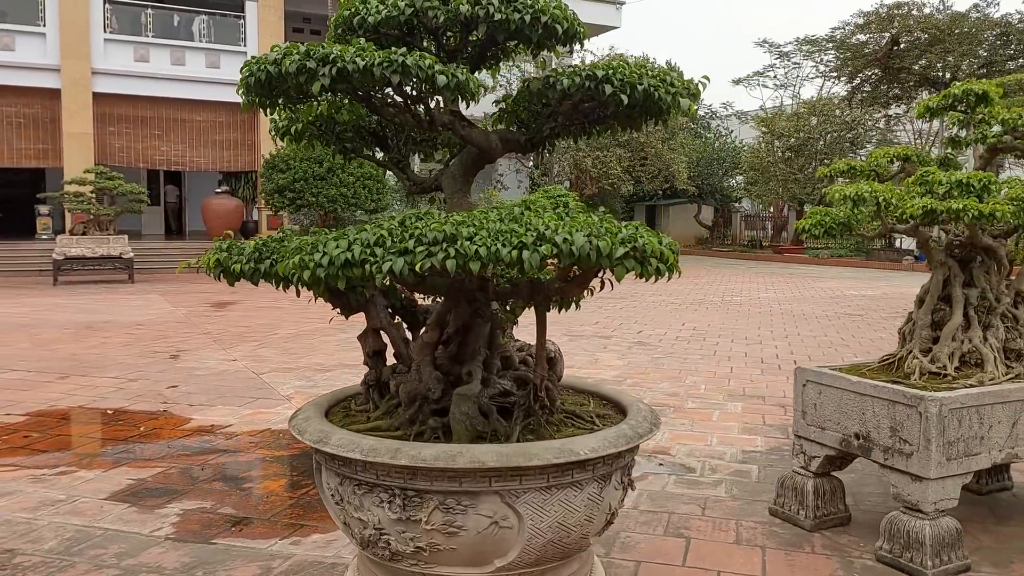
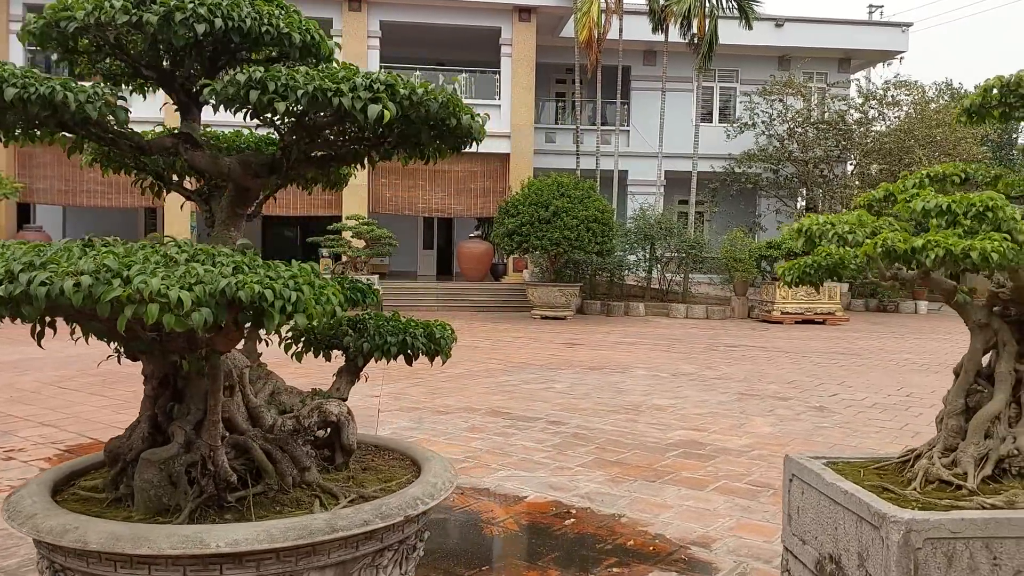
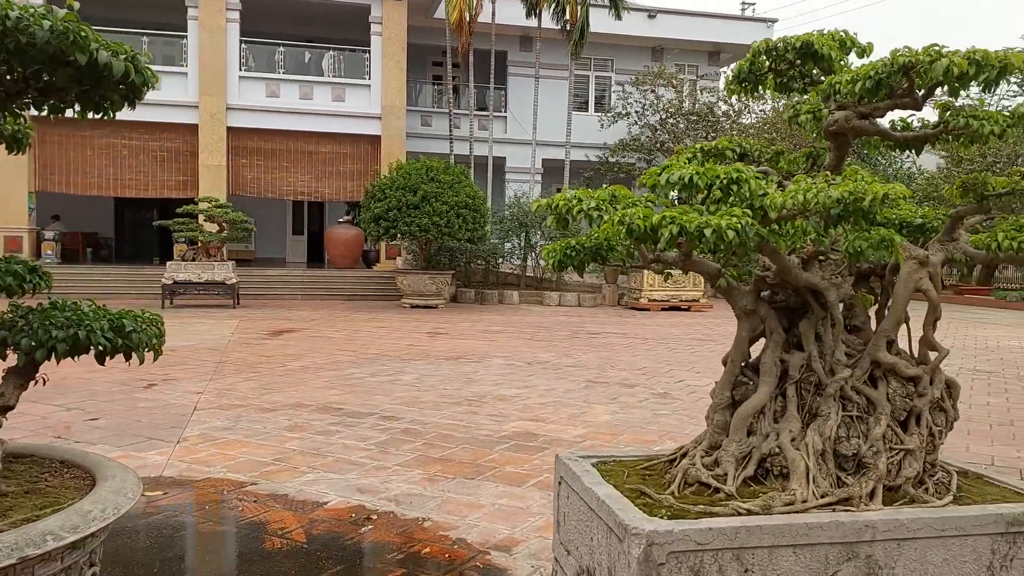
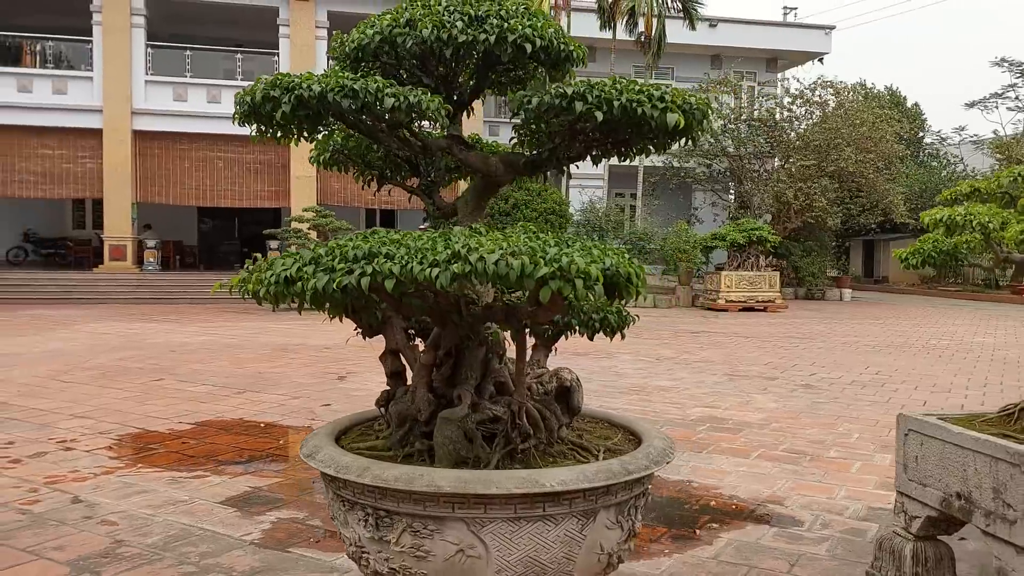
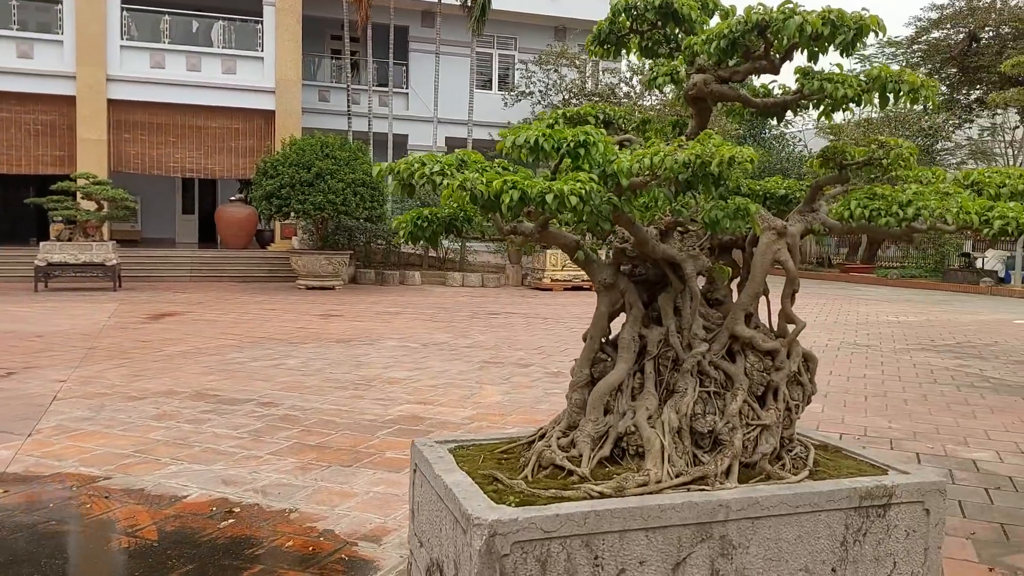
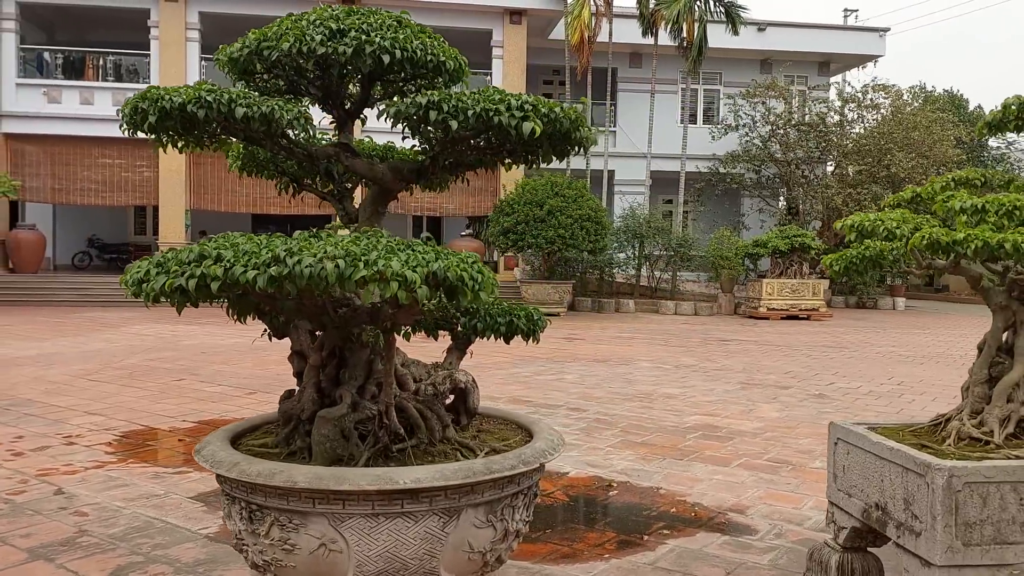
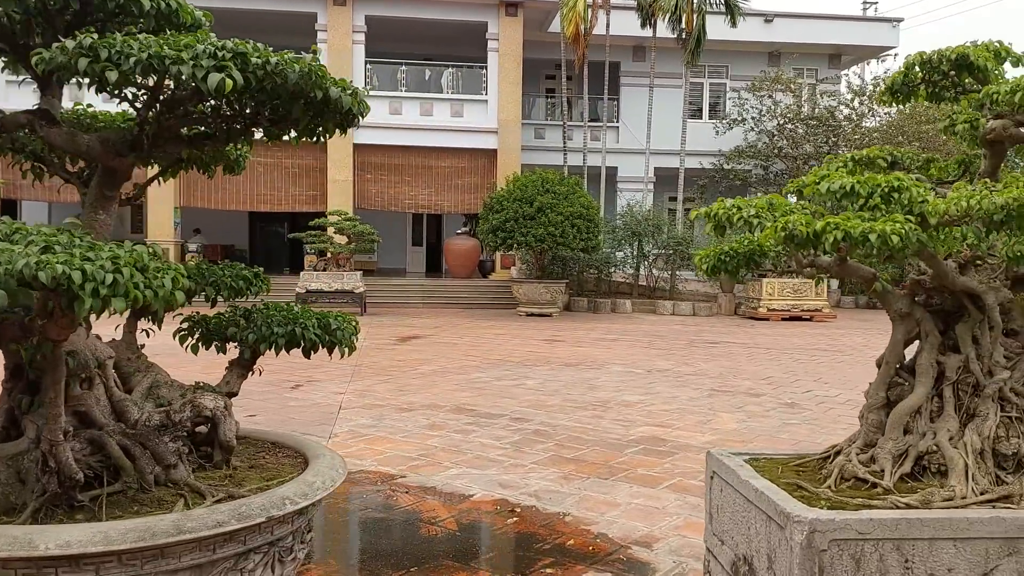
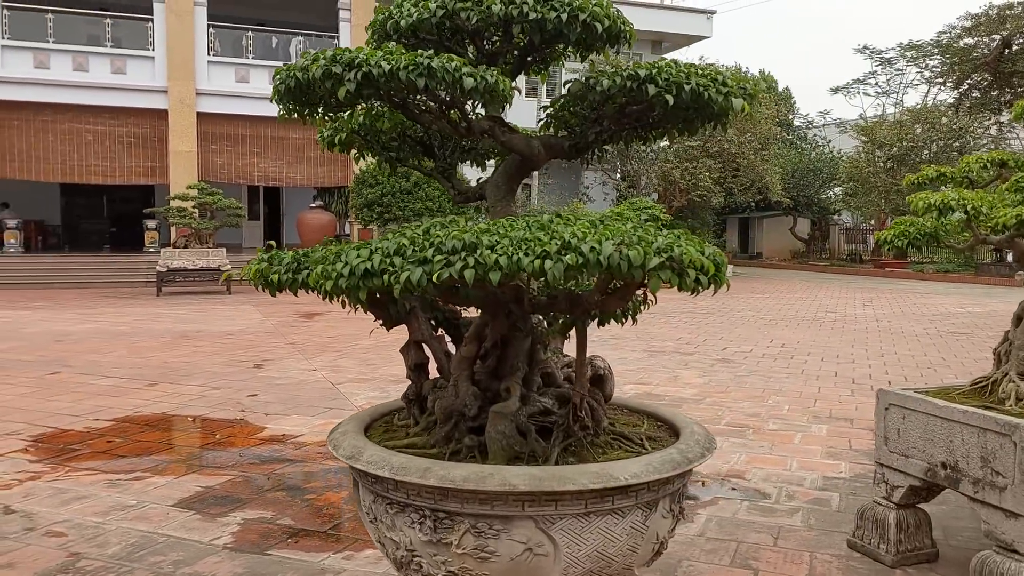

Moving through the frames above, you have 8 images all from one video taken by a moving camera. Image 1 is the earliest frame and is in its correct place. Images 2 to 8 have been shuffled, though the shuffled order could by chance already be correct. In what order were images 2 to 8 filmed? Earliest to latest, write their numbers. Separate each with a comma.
8, 4, 6, 2, 7, 3, 5
